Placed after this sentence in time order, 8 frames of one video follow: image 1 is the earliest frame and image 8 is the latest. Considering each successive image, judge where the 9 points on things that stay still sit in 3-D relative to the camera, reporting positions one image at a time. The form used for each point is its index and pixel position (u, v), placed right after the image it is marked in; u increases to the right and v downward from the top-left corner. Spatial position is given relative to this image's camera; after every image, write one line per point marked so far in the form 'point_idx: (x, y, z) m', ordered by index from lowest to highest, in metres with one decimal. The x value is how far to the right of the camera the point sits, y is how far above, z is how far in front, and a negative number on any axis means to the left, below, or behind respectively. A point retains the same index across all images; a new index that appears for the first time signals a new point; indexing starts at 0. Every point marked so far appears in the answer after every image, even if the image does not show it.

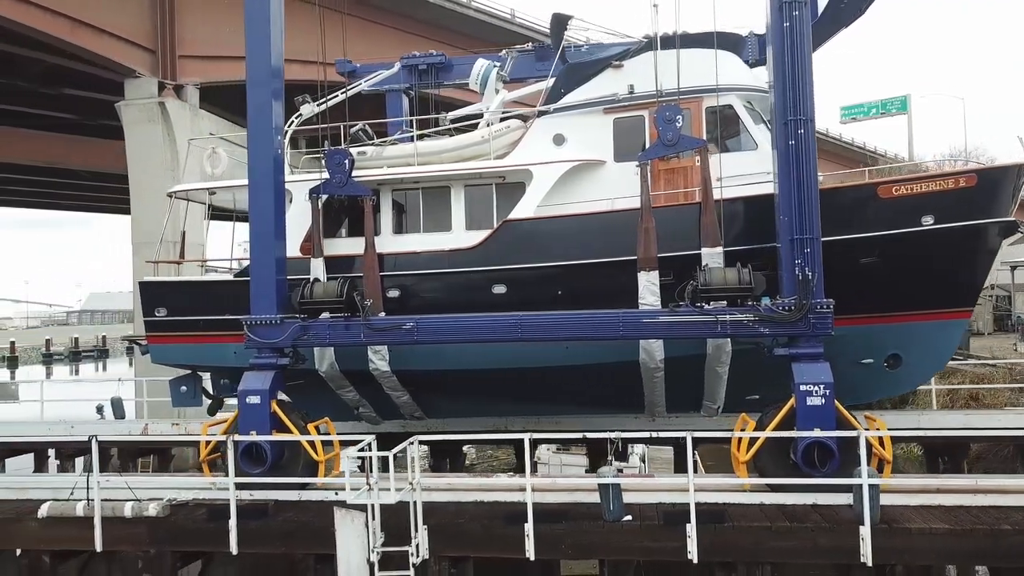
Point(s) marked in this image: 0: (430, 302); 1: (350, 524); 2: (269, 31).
0: (-0.9, -0.2, +7.4) m
1: (-1.4, -2.0, +5.5) m
2: (-2.6, +2.7, +6.9) m
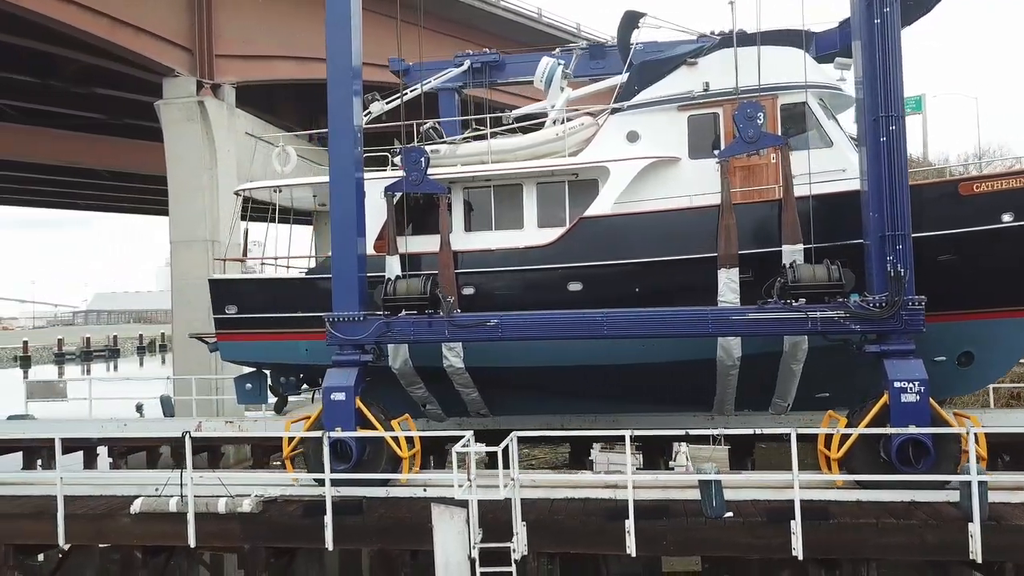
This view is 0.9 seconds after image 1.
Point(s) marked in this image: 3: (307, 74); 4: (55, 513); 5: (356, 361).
0: (-0.1, -0.1, +7.4) m
1: (-0.5, -2.0, +5.5) m
2: (-1.7, +2.7, +7.0) m
3: (-5.6, +5.9, +17.9) m
4: (-4.3, -2.1, +6.2) m
5: (-1.6, -0.8, +6.9) m
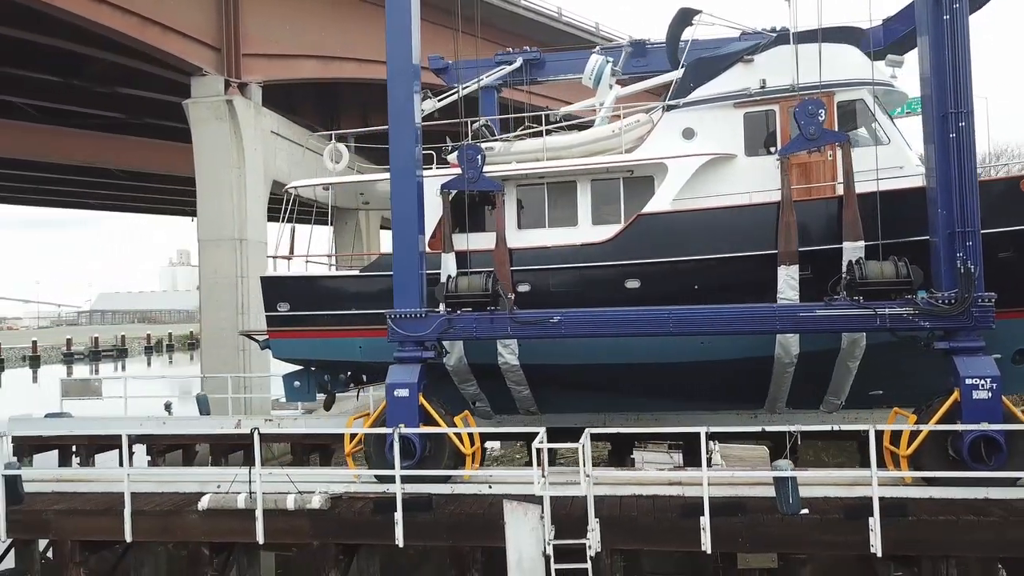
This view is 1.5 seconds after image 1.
0: (+0.6, -0.1, +7.4) m
1: (+0.1, -2.0, +5.5) m
2: (-1.1, +2.8, +7.0) m
3: (-5.0, +5.9, +18.0) m
4: (-3.7, -2.1, +6.2) m
5: (-1.0, -0.7, +6.9) m
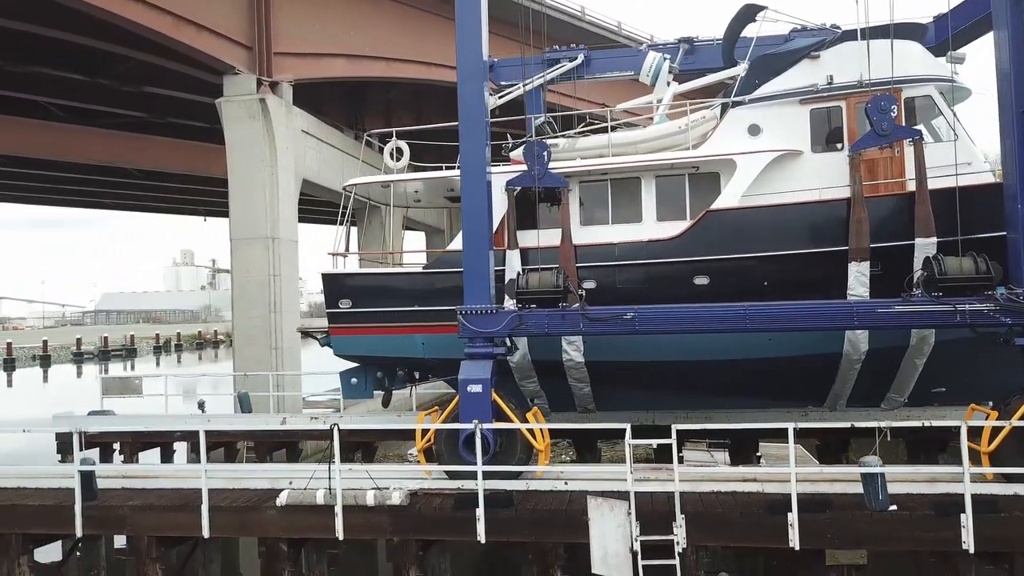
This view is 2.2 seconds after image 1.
0: (+1.3, -0.1, +7.4) m
1: (+0.8, -1.9, +5.5) m
2: (-0.3, +2.8, +6.9) m
3: (-4.2, +6.0, +18.0) m
4: (-2.9, -2.1, +6.2) m
5: (-0.2, -0.7, +6.8) m
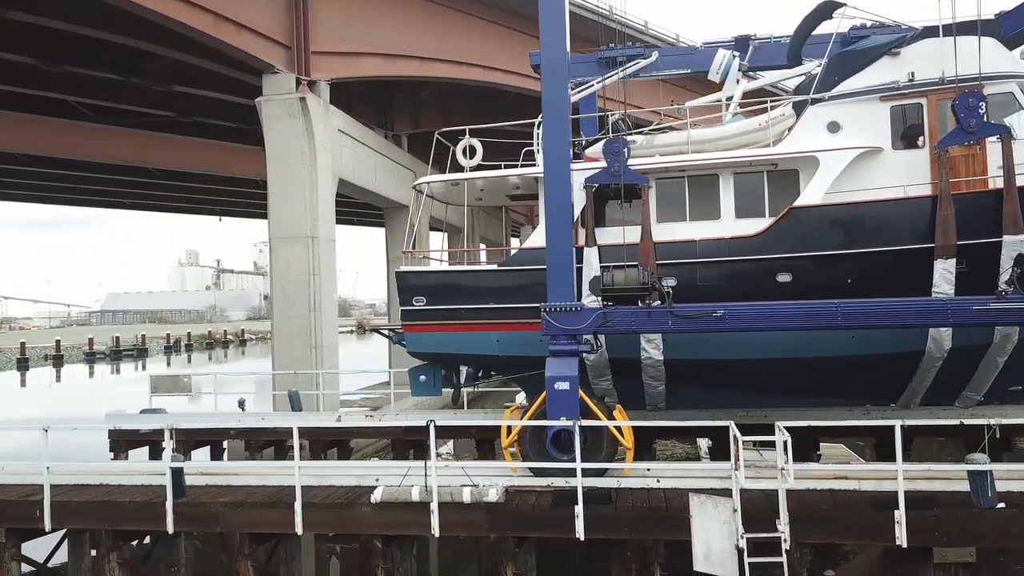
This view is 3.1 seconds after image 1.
0: (+2.2, 0.0, +7.4) m
1: (+1.7, -1.9, +5.5) m
2: (+0.6, +2.8, +6.9) m
3: (-3.3, +6.0, +18.0) m
4: (-2.1, -2.0, +6.1) m
5: (+0.6, -0.7, +6.8) m
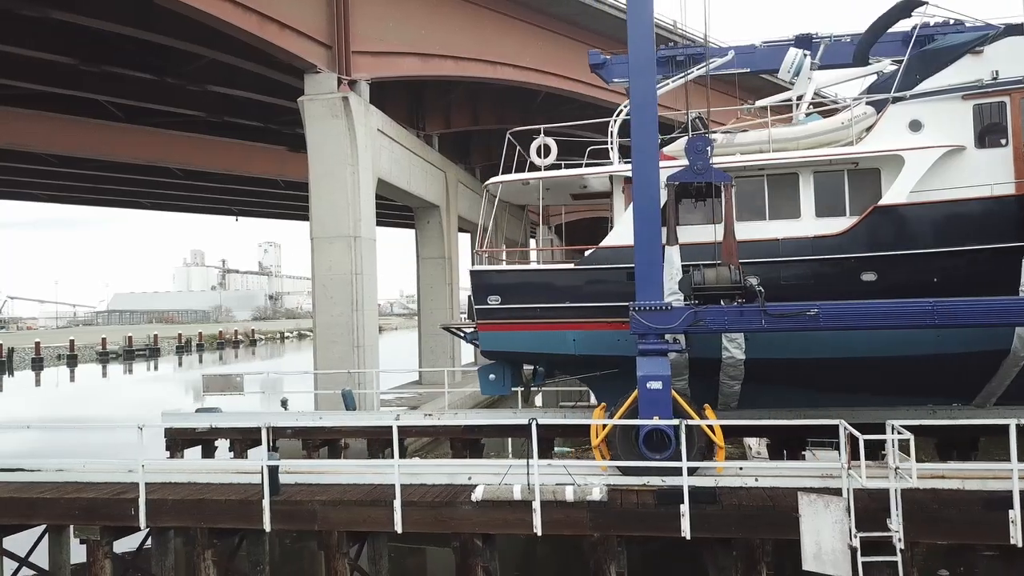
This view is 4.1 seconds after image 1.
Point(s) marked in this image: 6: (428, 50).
0: (+3.1, 0.0, +7.4) m
1: (+2.7, -1.9, +5.5) m
2: (+1.5, +2.9, +6.9) m
3: (-2.3, +6.0, +18.0) m
4: (-1.1, -2.0, +6.2) m
5: (+1.6, -0.6, +6.8) m
6: (-2.3, +6.5, +17.8) m
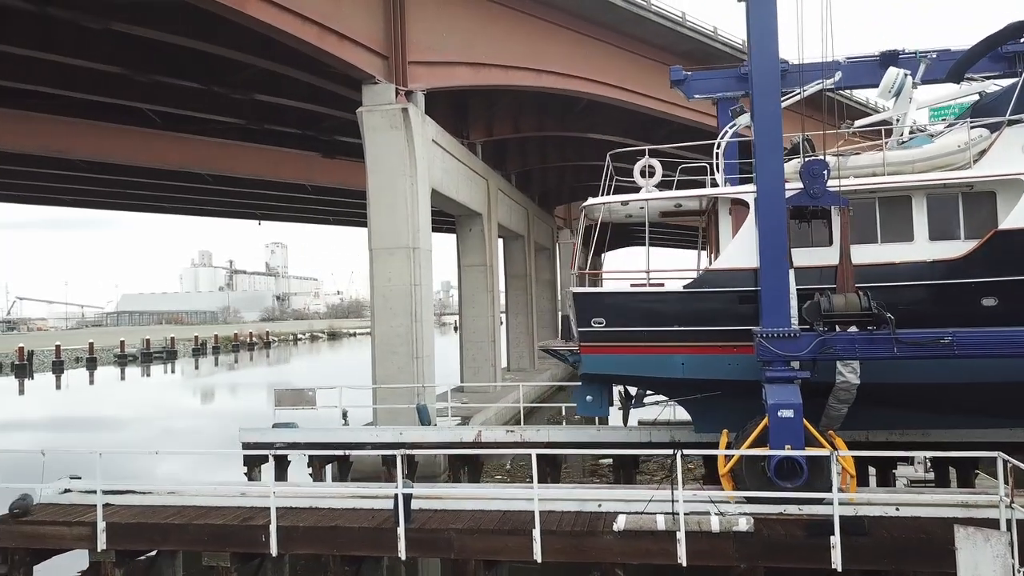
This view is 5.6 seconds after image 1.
0: (+4.5, -0.3, +7.3) m
1: (+4.0, -2.1, +5.5) m
2: (+2.8, +2.6, +6.9) m
3: (-0.9, +5.7, +18.0) m
4: (+0.2, -2.3, +6.1) m
5: (+2.9, -0.9, +6.8) m
6: (-0.9, +6.3, +17.8) m
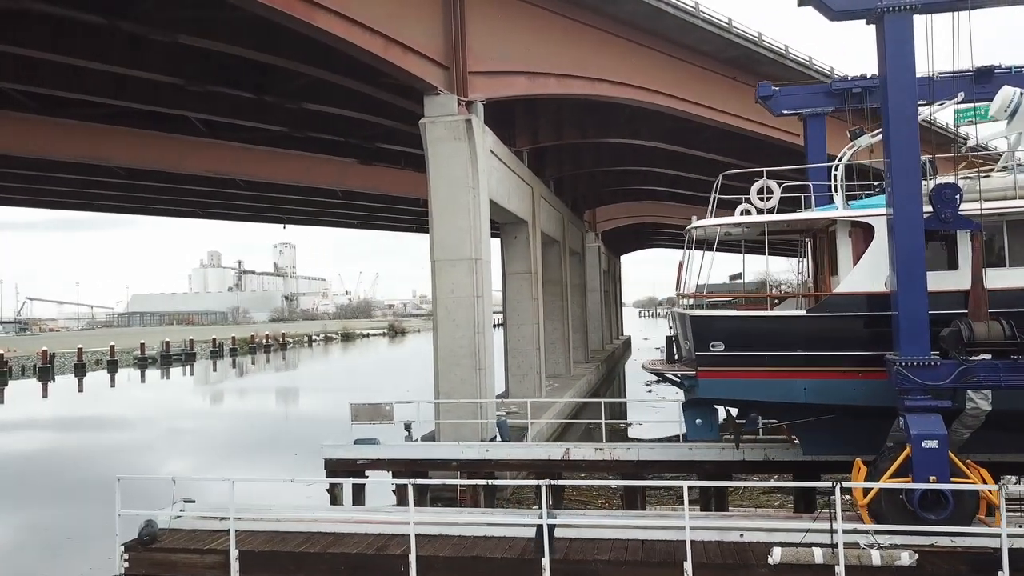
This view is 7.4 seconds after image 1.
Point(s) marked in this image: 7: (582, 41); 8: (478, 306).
0: (+5.9, -0.6, +7.2) m
1: (+5.4, -2.4, +5.4) m
2: (+4.3, +2.3, +6.8) m
3: (+0.6, +5.5, +17.9) m
4: (+1.6, -2.6, +6.1) m
5: (+4.3, -1.2, +6.7) m
6: (+0.6, +6.0, +17.7) m
7: (+2.1, +7.2, +19.0) m
8: (-0.8, -0.5, +15.1) m
